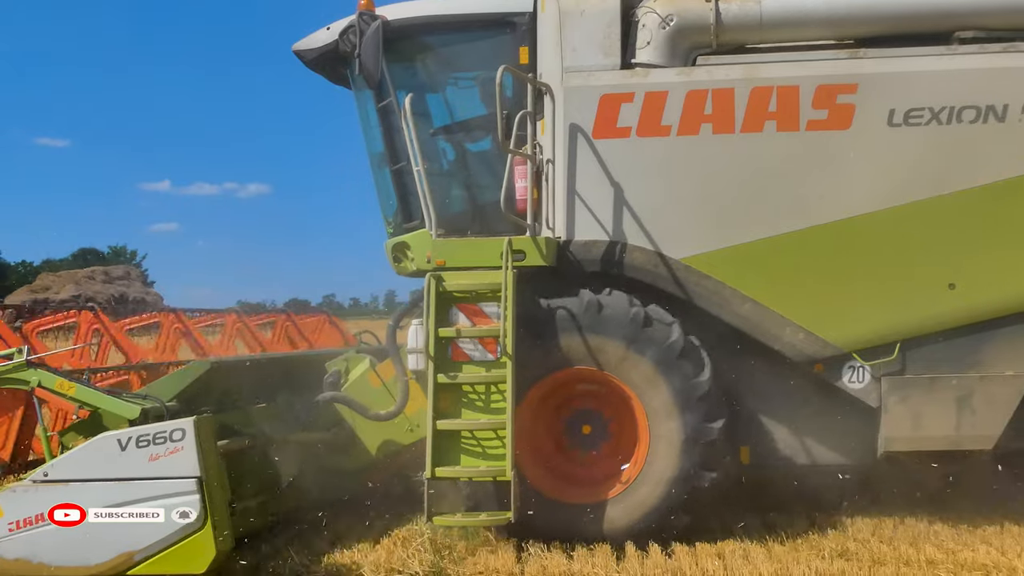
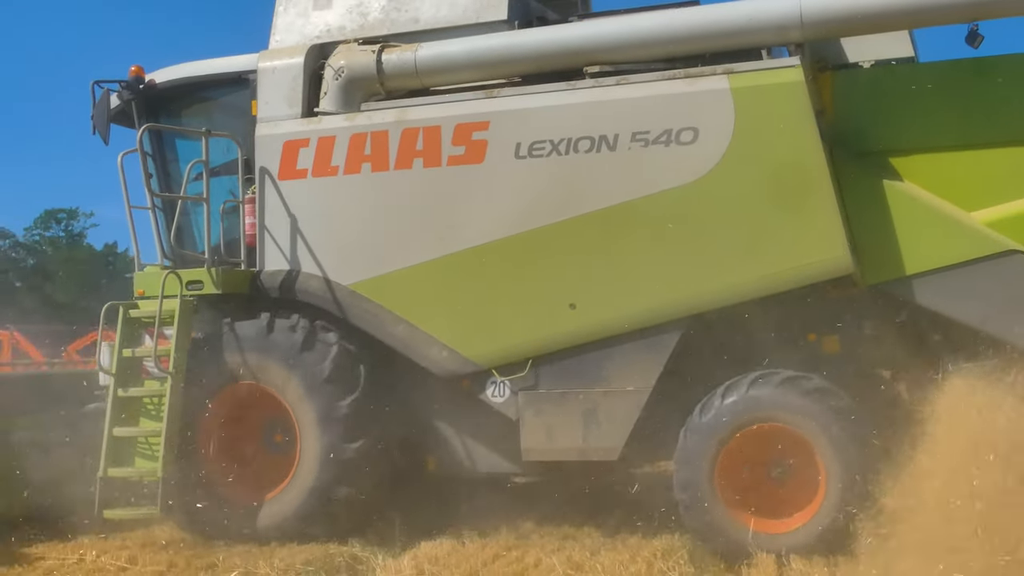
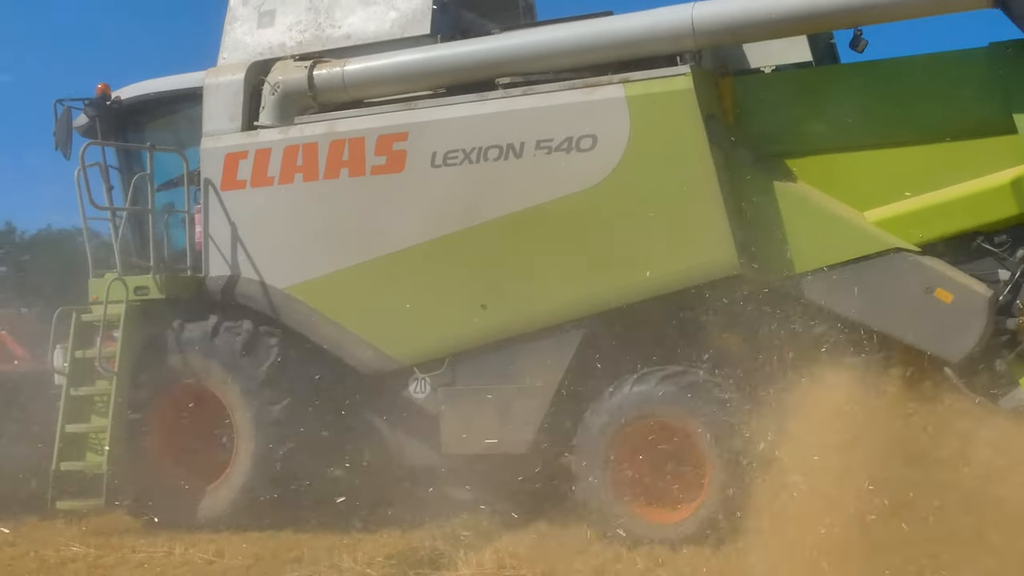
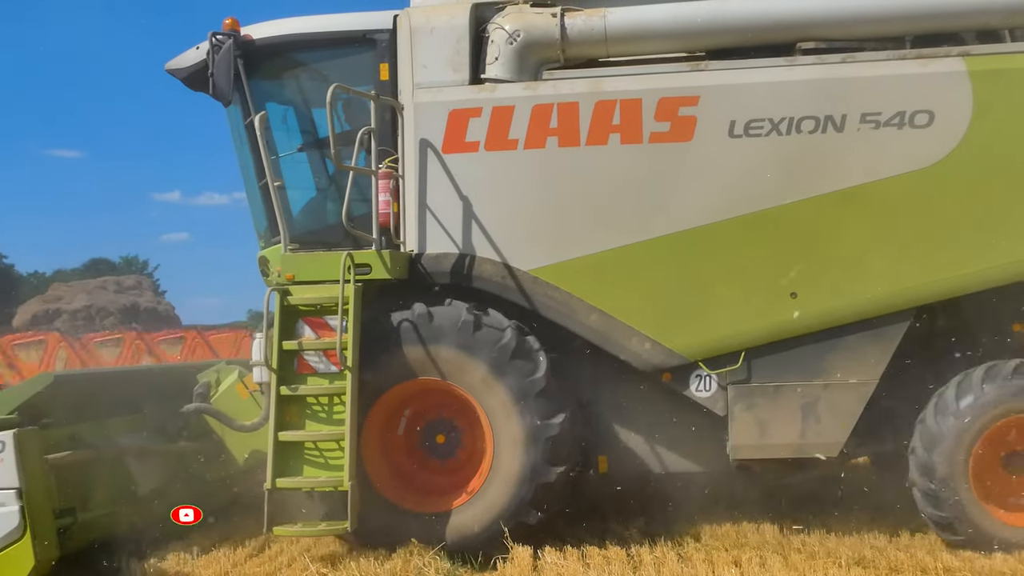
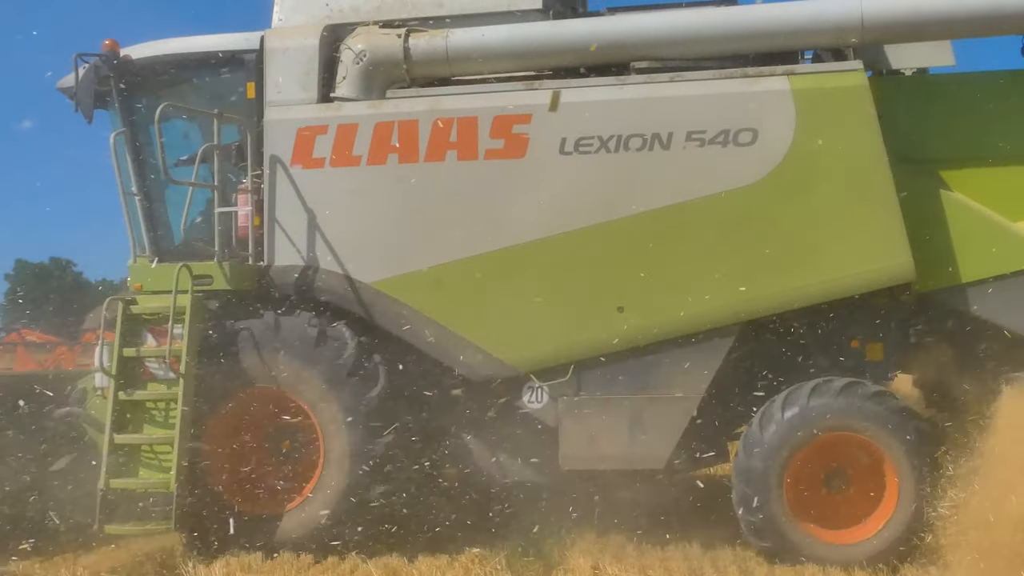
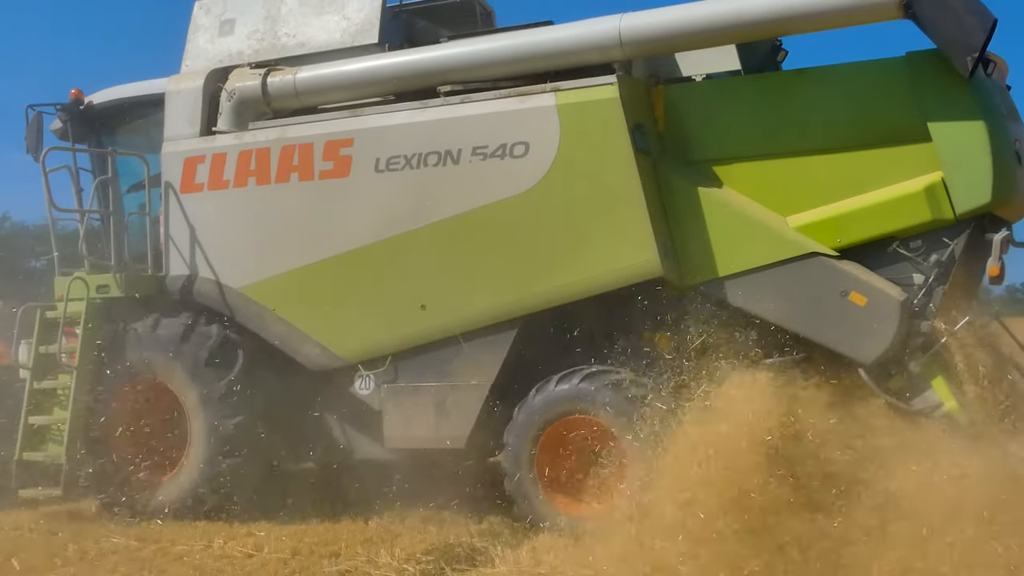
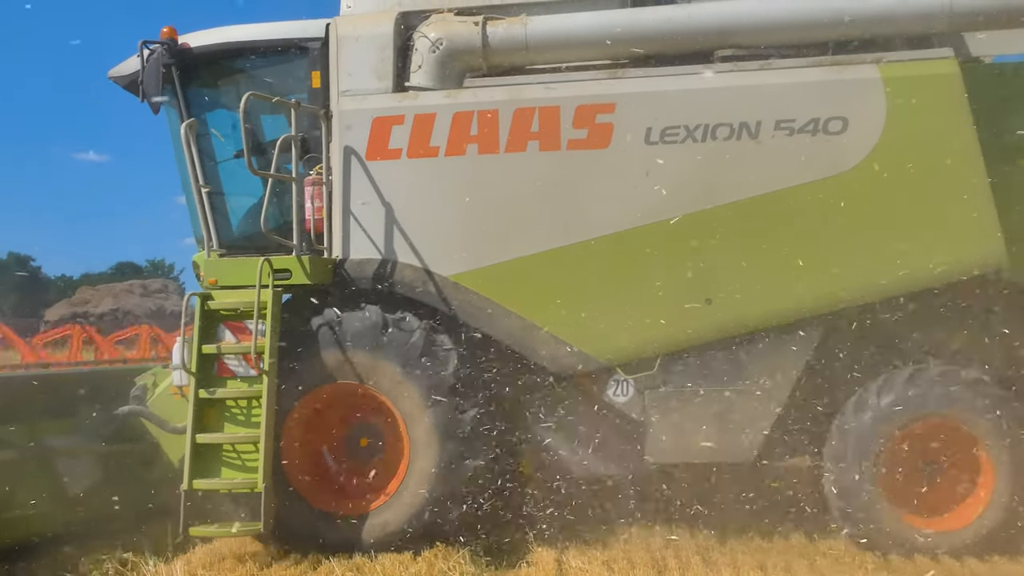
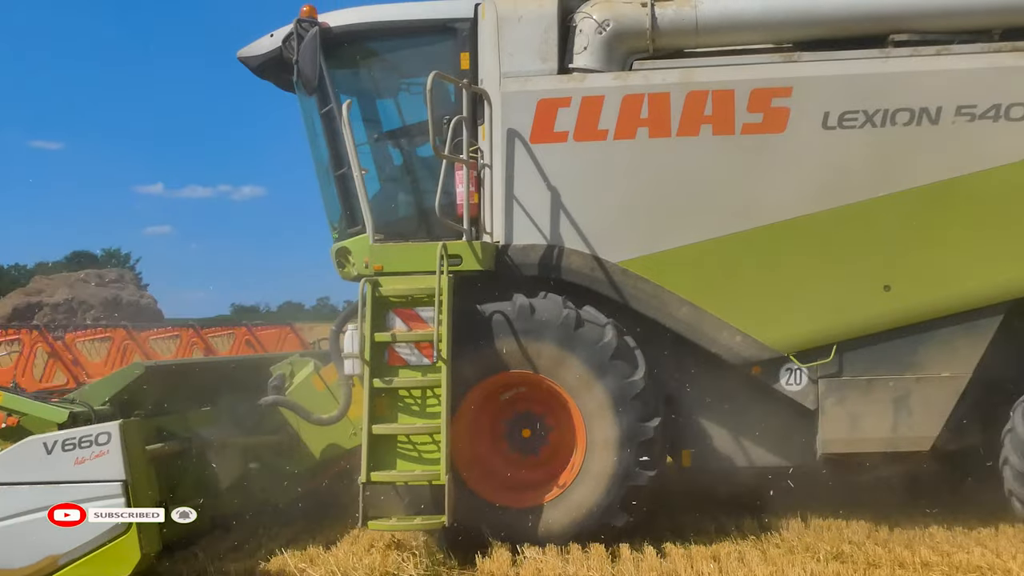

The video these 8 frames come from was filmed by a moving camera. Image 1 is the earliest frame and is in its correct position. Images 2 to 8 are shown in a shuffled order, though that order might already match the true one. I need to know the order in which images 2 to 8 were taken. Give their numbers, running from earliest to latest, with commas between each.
8, 4, 7, 5, 2, 3, 6
